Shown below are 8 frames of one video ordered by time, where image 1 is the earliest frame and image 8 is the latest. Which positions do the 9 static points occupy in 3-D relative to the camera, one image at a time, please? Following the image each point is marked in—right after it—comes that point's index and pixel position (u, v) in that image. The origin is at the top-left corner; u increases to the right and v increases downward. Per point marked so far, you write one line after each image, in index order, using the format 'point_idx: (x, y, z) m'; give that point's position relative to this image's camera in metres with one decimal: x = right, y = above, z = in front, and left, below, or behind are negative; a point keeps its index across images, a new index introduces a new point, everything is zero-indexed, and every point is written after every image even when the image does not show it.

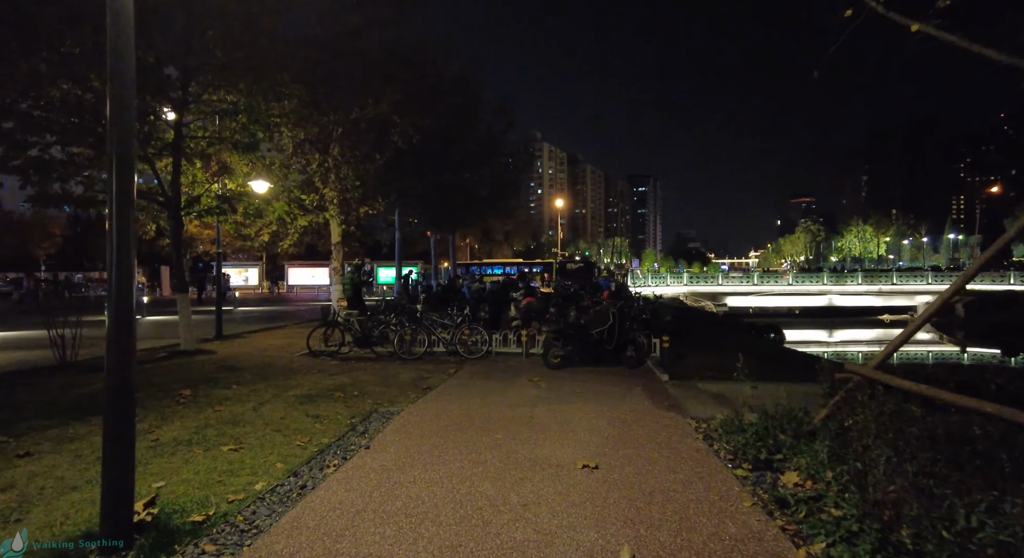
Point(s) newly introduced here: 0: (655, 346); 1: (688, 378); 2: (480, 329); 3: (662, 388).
0: (+3.3, -1.6, +12.8) m
1: (+3.4, -1.9, +10.7) m
2: (-0.7, -1.1, +12.6) m
3: (+2.6, -1.9, +9.8) m
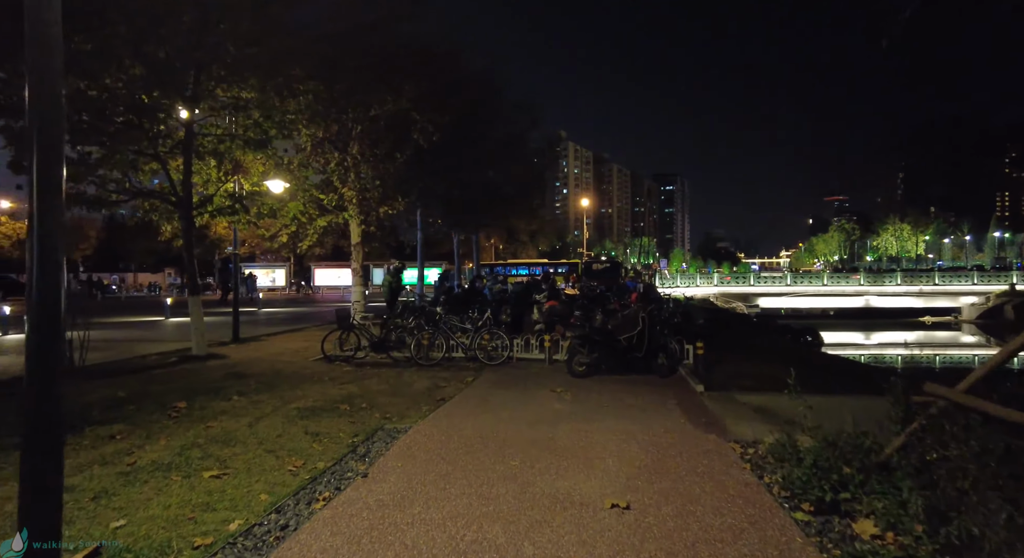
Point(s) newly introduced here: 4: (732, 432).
0: (+3.8, -1.6, +11.9) m
1: (+3.8, -2.0, +9.9) m
2: (-0.3, -1.2, +12.0) m
3: (+3.0, -2.0, +9.0) m
4: (+2.5, -1.8, +6.3) m
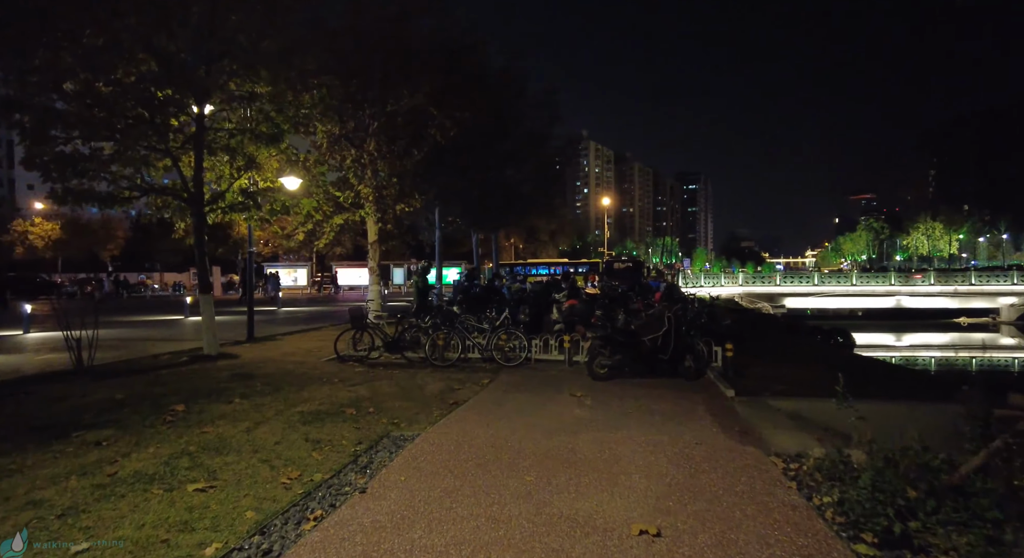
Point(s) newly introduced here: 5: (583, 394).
0: (+4.2, -1.6, +11.3) m
1: (+4.1, -1.9, +9.3) m
2: (+0.1, -1.1, +11.5) m
3: (+3.3, -1.9, +8.4) m
4: (+2.7, -1.7, +5.7) m
5: (+1.1, -1.7, +8.2) m
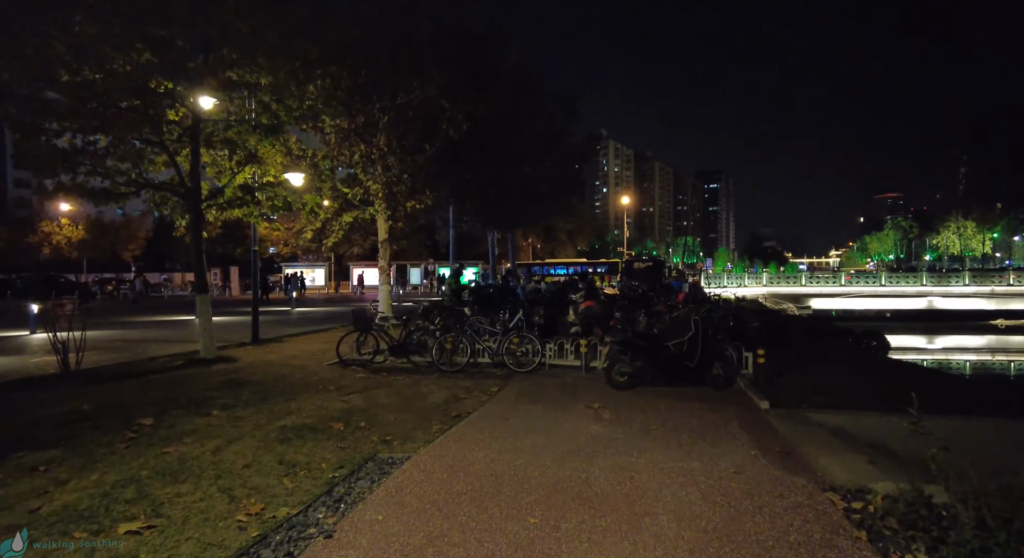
0: (+4.4, -1.5, +10.4) m
1: (+4.3, -1.9, +8.4) m
2: (+0.4, -1.1, +10.7) m
3: (+3.4, -1.9, +7.5) m
4: (+2.7, -1.7, +4.9) m
5: (+1.2, -1.7, +7.4) m
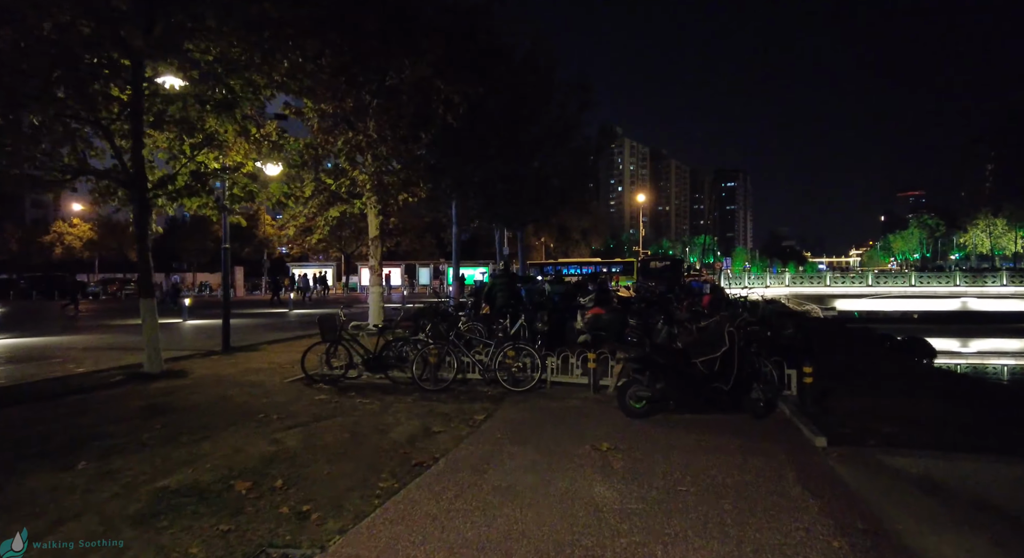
0: (+4.3, -1.6, +8.6) m
1: (+4.1, -1.9, +6.6) m
2: (+0.3, -1.2, +9.0) m
3: (+3.2, -1.9, +5.8) m
4: (+2.5, -1.7, +3.1) m
5: (+1.0, -1.7, +5.7) m
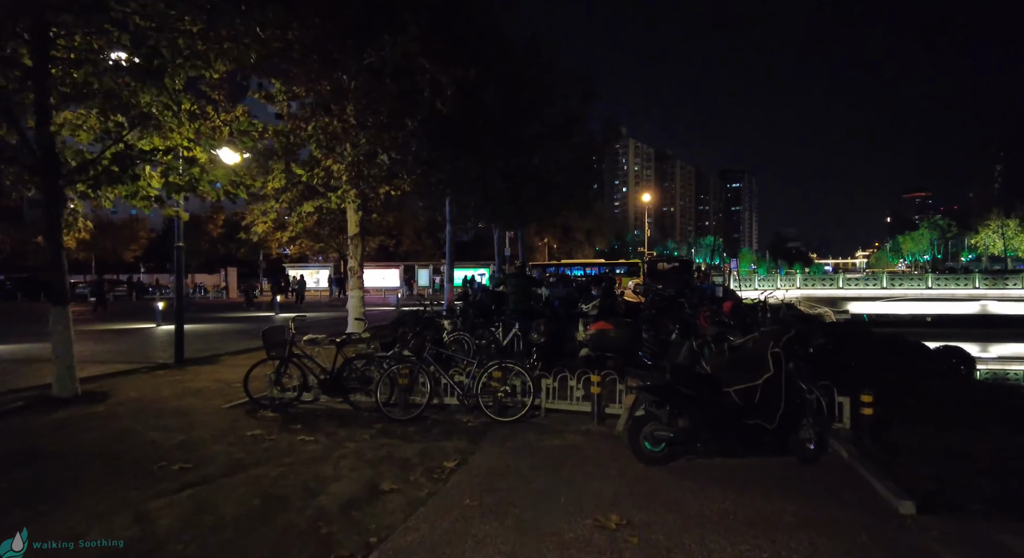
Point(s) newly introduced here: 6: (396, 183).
0: (+4.1, -1.6, +6.9) m
1: (+3.9, -2.0, +4.9) m
2: (+0.1, -1.2, +7.4) m
3: (+3.0, -2.0, +4.1) m
4: (+2.3, -1.8, +1.4) m
5: (+0.8, -1.8, +4.0) m
6: (-3.1, +2.6, +15.2) m
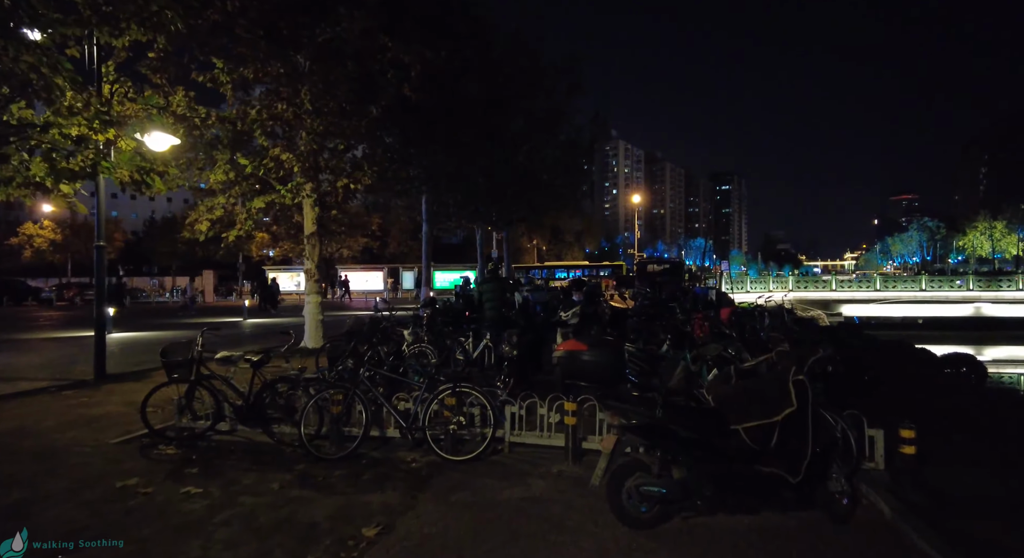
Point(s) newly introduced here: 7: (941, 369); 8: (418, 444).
0: (+3.7, -1.7, +5.6) m
1: (+3.5, -2.0, +3.6) m
2: (-0.4, -1.3, +6.0) m
3: (+2.6, -2.0, +2.7) m
4: (+1.9, -1.8, +0.1) m
5: (+0.4, -1.8, +2.6) m
6: (-3.7, +2.5, +13.8) m
7: (+11.1, -2.3, +14.2) m
8: (-1.1, -1.9, +6.4) m
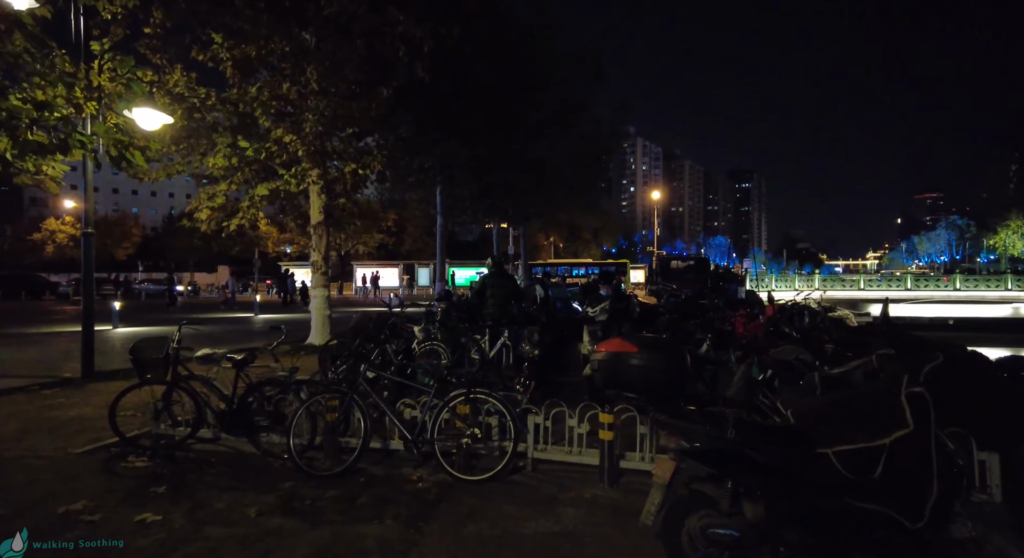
0: (+3.9, -1.6, +4.6) m
1: (+3.6, -1.9, +2.5) m
2: (-0.2, -1.1, +5.1) m
3: (+2.7, -1.9, +1.7) m
4: (+1.9, -1.7, -0.9) m
5: (+0.5, -1.7, +1.7) m
6: (-3.3, +2.7, +13.0) m
7: (+11.5, -2.2, +12.9) m
8: (-0.8, -1.7, +5.5) m
